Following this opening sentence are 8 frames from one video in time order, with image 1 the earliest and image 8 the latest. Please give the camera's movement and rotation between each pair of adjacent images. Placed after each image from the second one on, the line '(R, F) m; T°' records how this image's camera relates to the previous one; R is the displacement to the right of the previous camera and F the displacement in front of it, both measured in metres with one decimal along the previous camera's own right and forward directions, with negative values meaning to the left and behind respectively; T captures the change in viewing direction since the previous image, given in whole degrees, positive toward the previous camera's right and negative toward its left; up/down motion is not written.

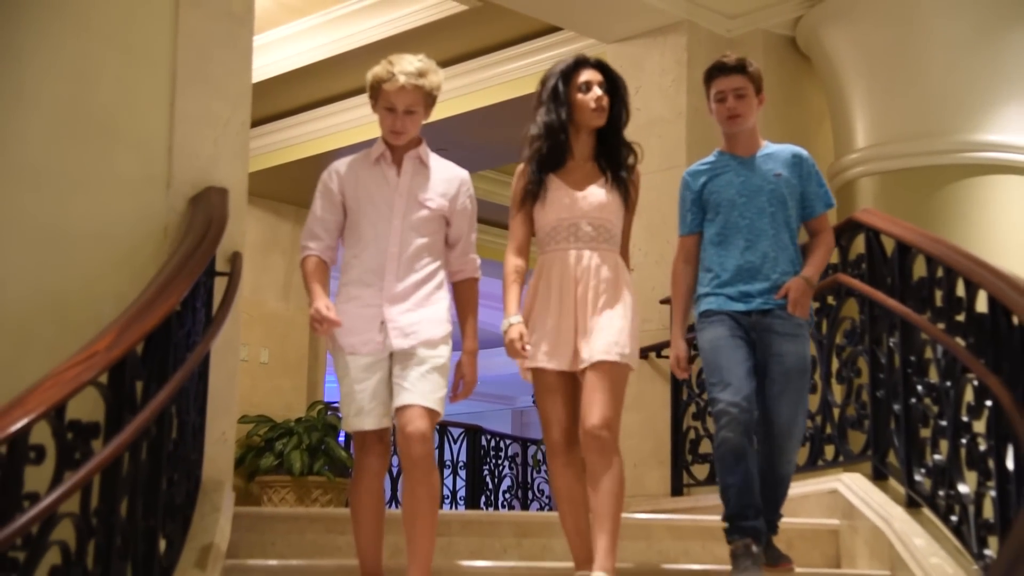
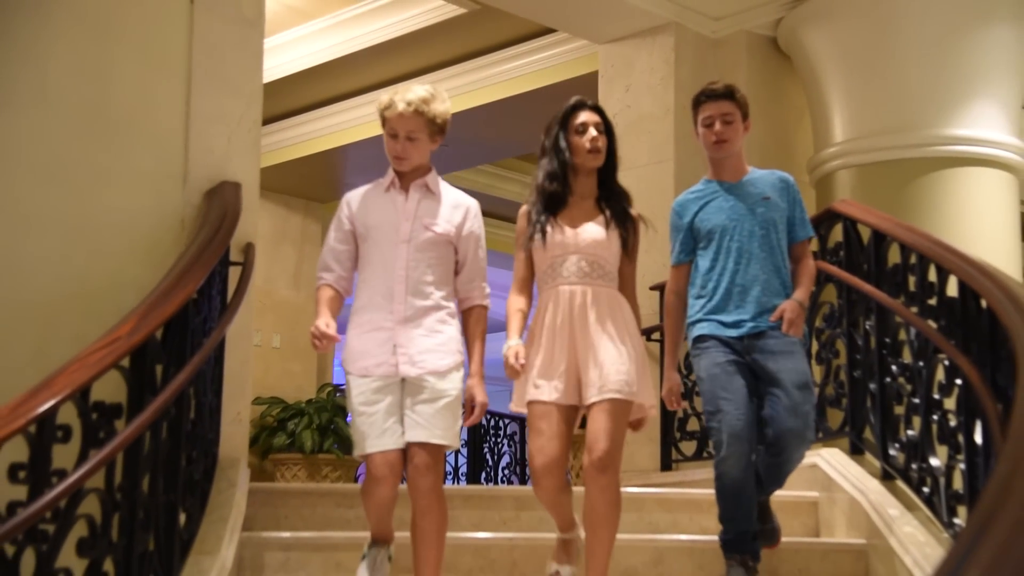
(0.0, -0.2) m; 0°
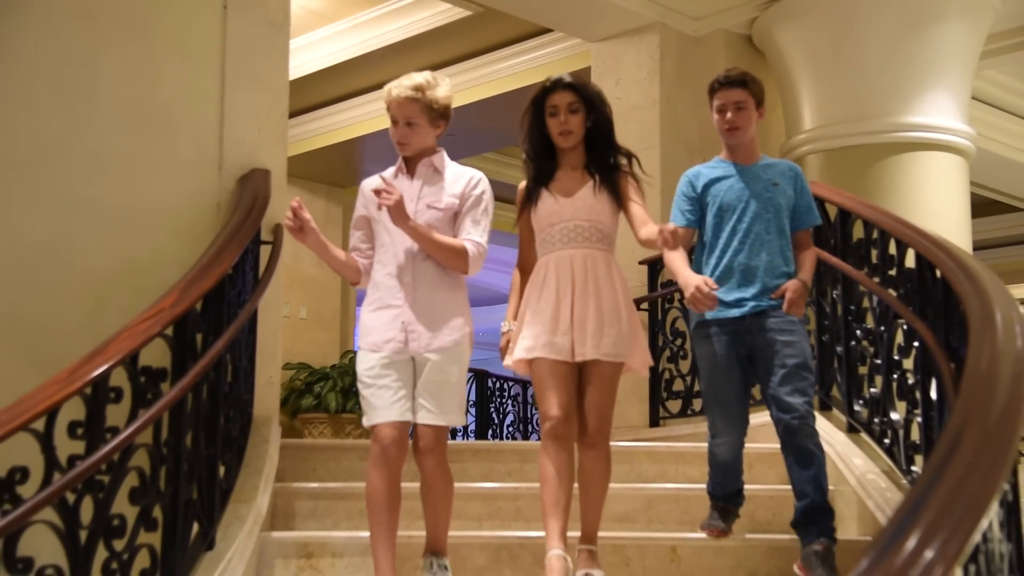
(0.0, -0.3) m; 0°
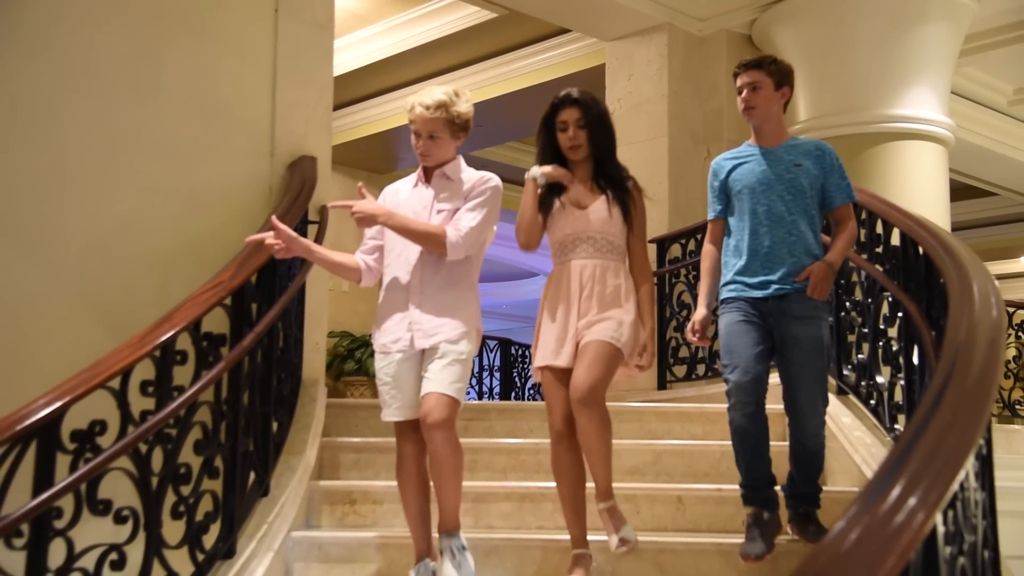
(0.0, -0.3) m; -1°
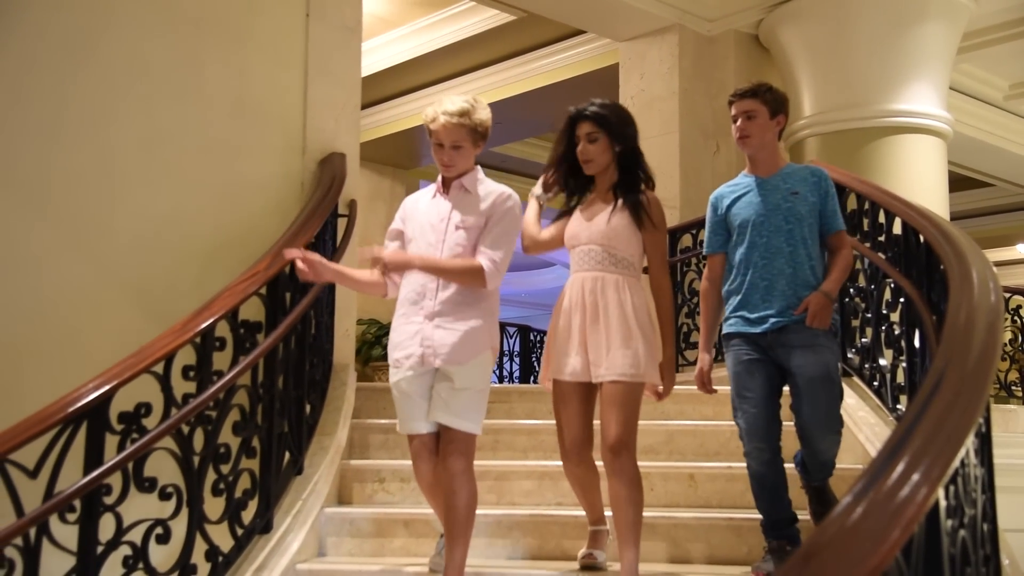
(0.0, -0.2) m; -1°
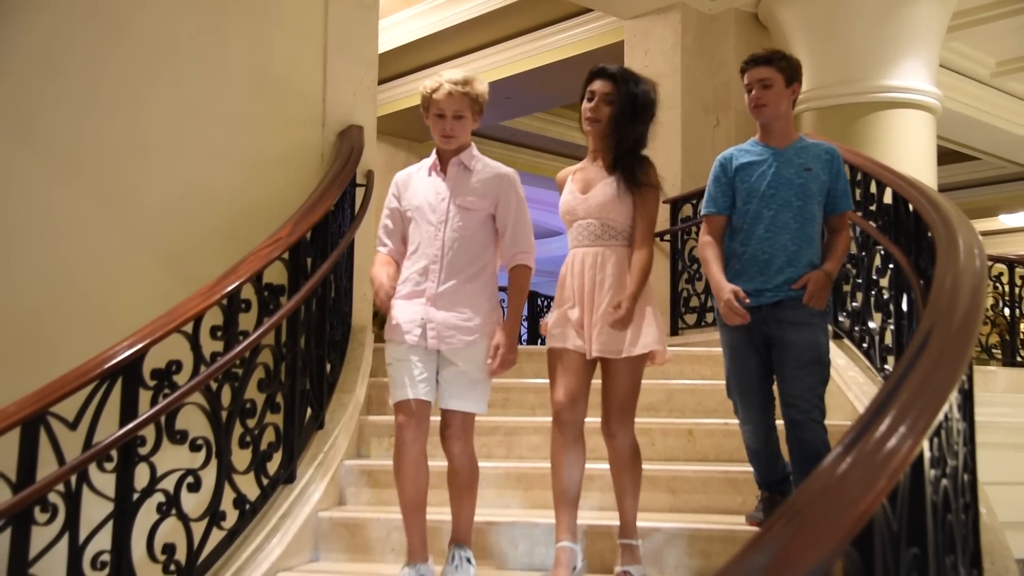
(0.0, -0.2) m; 0°
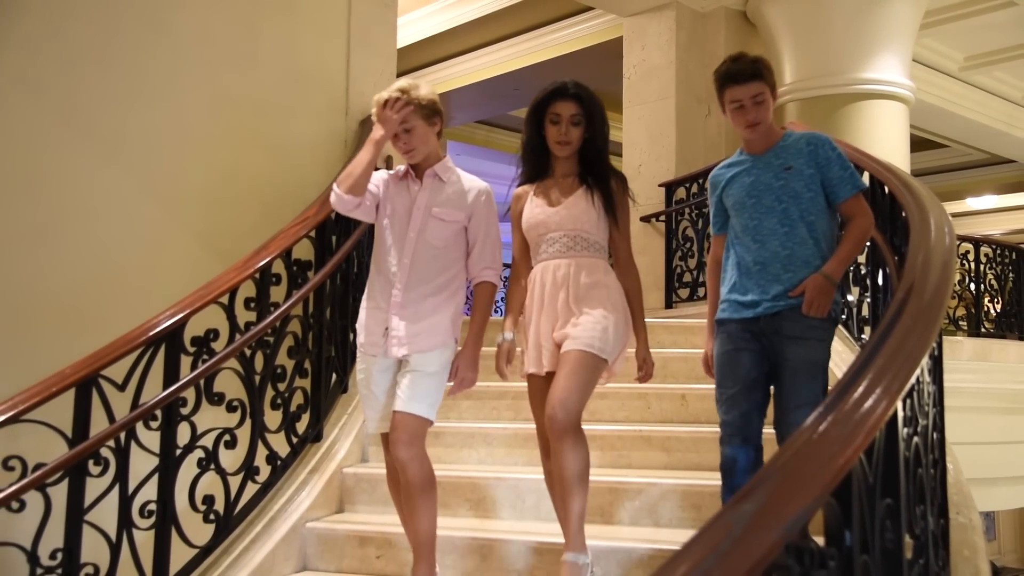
(-0.1, -0.3) m; 0°
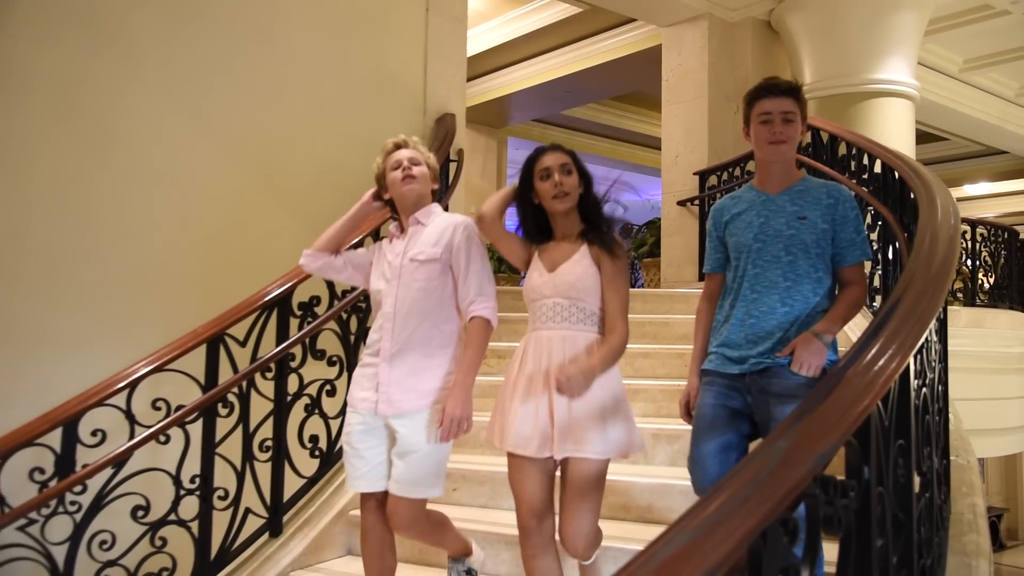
(-0.1, -0.7) m; -2°
